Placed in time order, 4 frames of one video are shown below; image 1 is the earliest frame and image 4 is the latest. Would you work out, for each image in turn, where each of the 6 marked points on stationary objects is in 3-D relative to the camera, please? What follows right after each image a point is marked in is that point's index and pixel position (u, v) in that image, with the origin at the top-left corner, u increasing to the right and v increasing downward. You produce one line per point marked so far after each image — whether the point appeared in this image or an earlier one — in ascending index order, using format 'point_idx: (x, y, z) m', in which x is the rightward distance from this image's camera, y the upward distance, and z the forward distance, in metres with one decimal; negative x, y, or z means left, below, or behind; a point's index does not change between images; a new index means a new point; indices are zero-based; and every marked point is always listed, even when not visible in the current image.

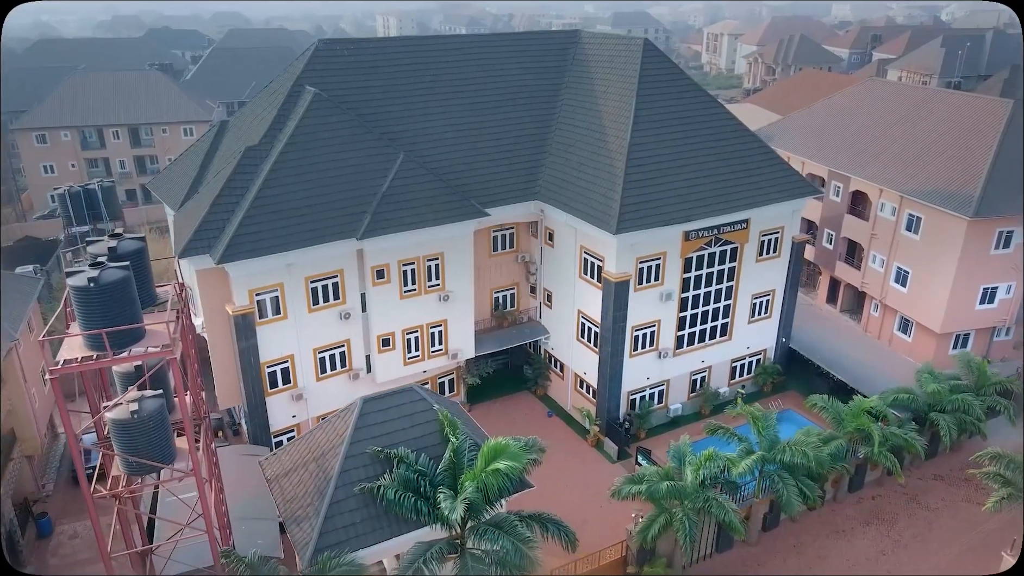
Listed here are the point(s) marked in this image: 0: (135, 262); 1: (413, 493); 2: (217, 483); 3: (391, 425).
0: (-6.3, +0.4, +11.5) m
1: (-1.8, -3.8, +12.8) m
2: (-5.9, -3.8, +13.6) m
3: (-2.5, -2.8, +13.8) m
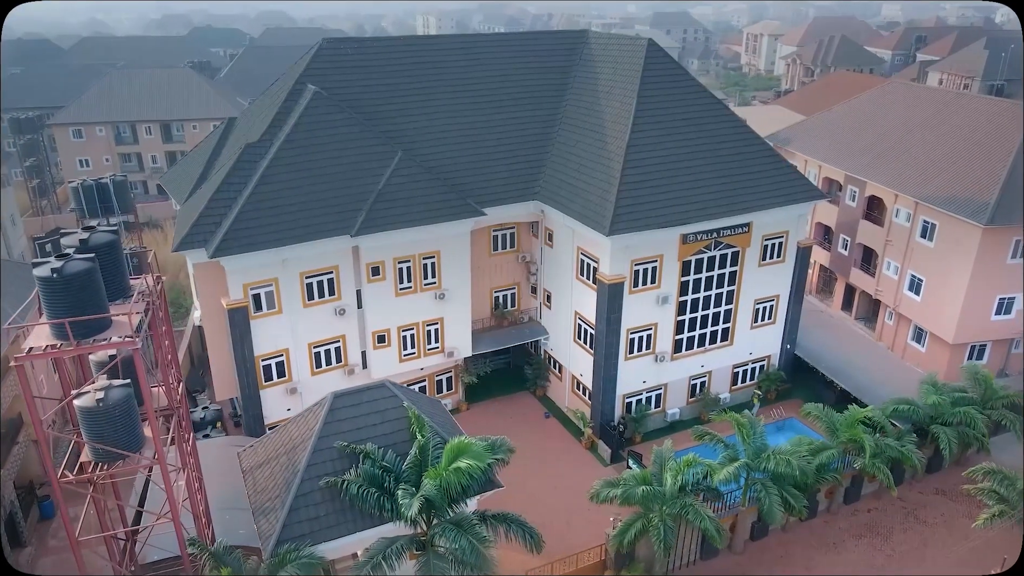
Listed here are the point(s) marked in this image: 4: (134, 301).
0: (-7.0, +0.6, +11.8) m
1: (-2.5, -3.7, +12.9) m
2: (-6.5, -3.7, +13.9) m
3: (-3.1, -2.7, +14.0) m
4: (-6.6, -0.2, +12.0) m
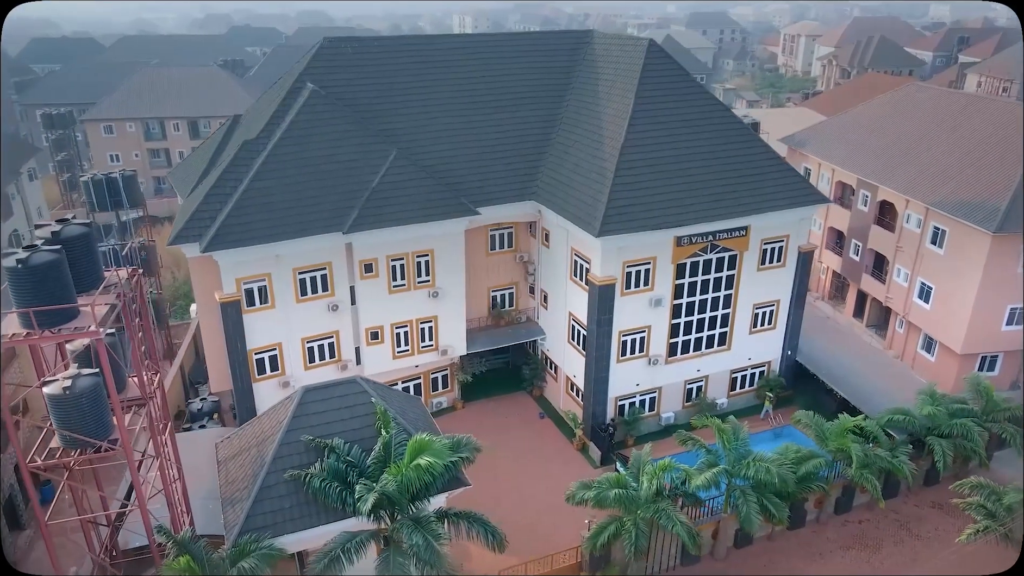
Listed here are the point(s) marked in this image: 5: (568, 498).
0: (-7.6, +0.7, +12.2) m
1: (-3.2, -3.7, +13.0) m
2: (-7.2, -3.5, +14.2) m
3: (-3.7, -2.6, +14.1) m
4: (-7.3, -0.1, +12.3) m
5: (+1.4, -5.1, +16.7) m
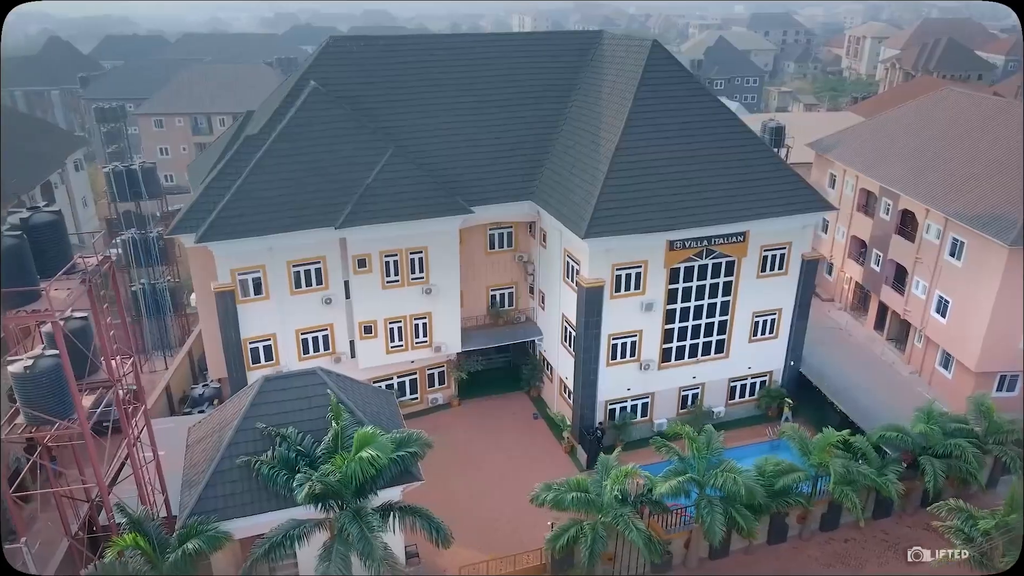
0: (-8.6, +1.0, +12.8) m
1: (-4.3, -3.5, +13.3) m
2: (-8.2, -3.3, +14.8) m
3: (-4.7, -2.5, +14.5) m
4: (-8.3, +0.2, +12.9) m
5: (+0.5, -5.1, +16.7) m
